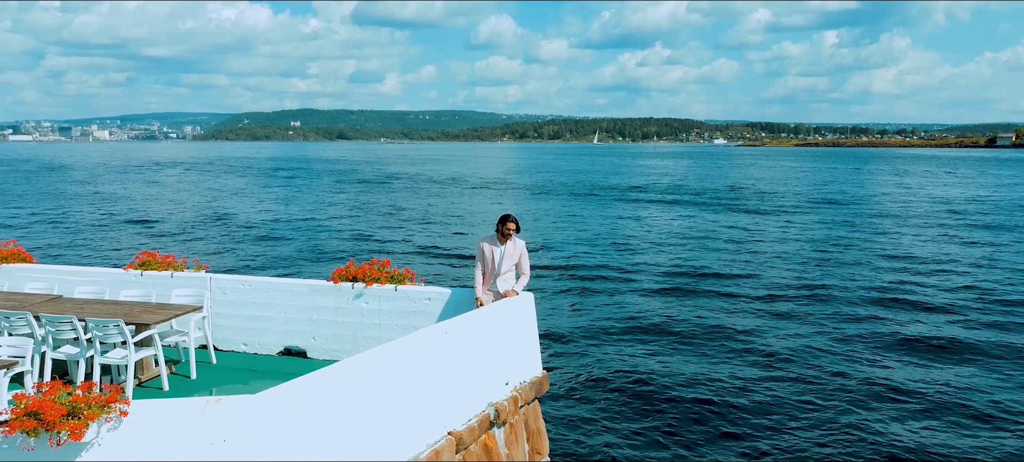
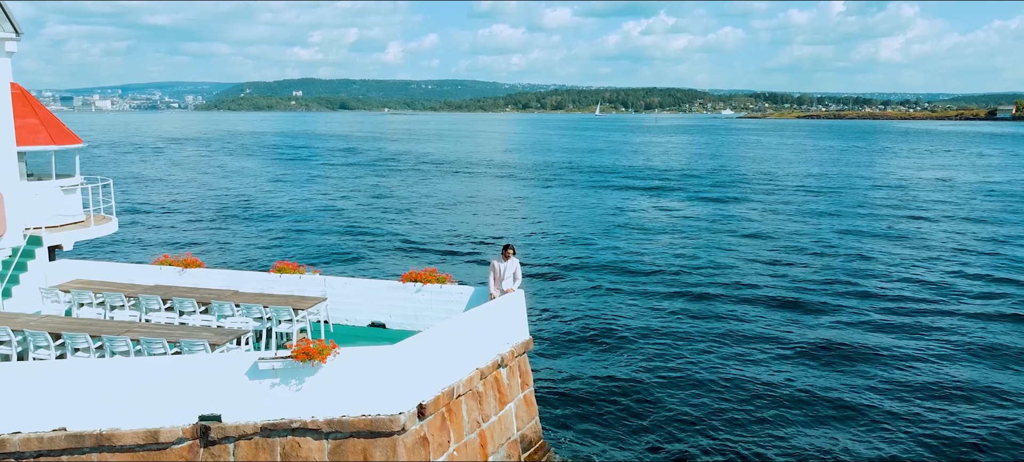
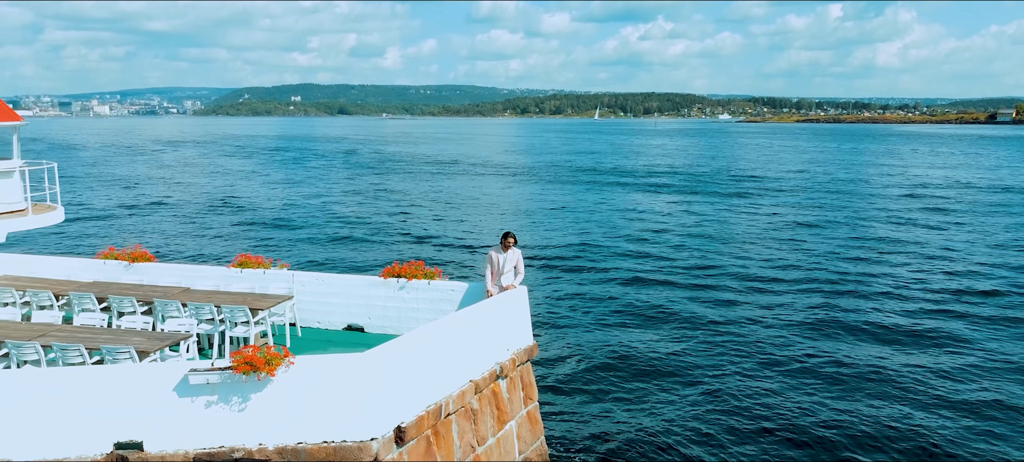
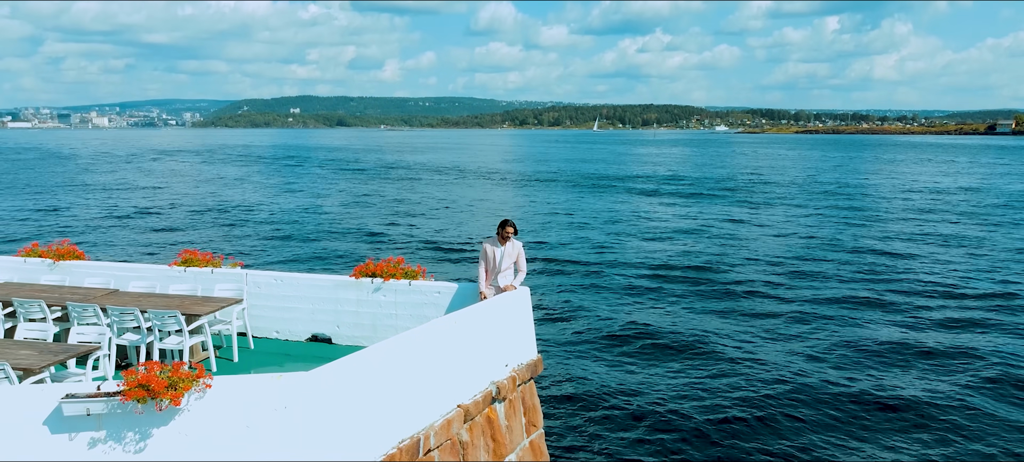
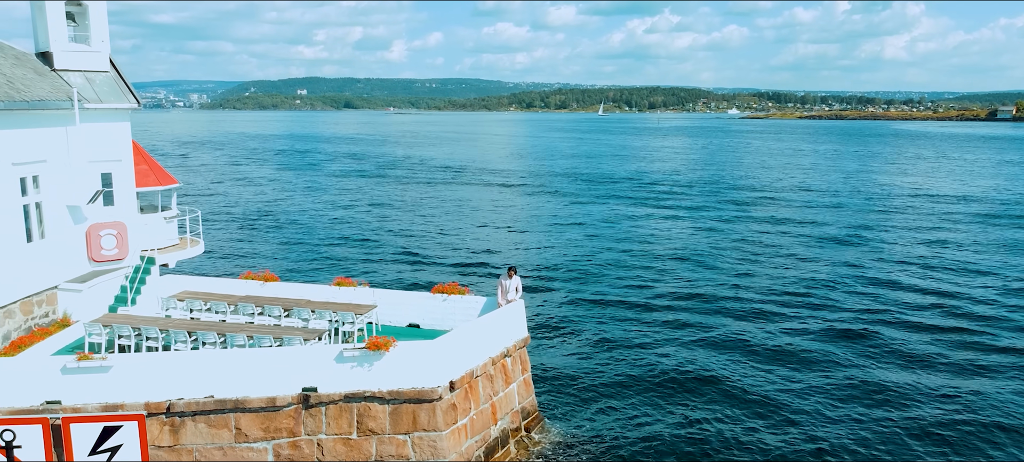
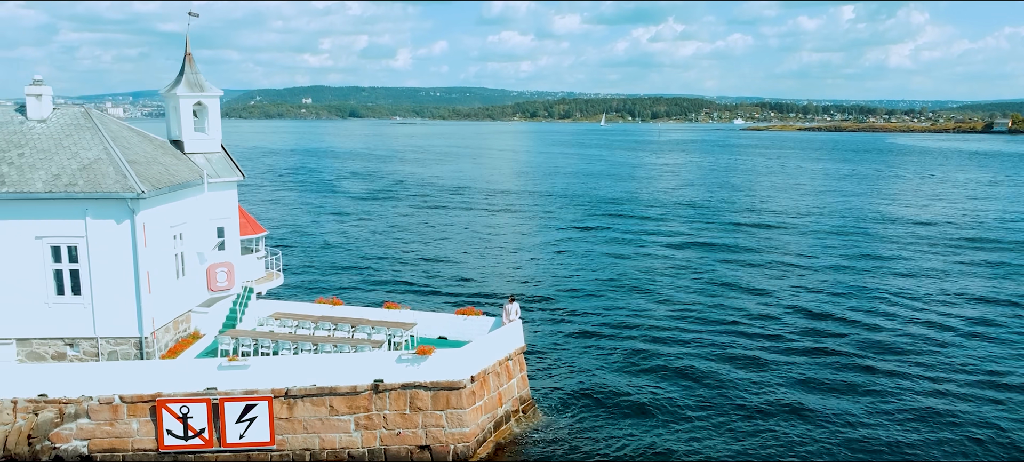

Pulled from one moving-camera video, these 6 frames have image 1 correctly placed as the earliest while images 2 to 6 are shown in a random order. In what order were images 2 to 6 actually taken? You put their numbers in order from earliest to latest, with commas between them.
4, 3, 2, 5, 6
